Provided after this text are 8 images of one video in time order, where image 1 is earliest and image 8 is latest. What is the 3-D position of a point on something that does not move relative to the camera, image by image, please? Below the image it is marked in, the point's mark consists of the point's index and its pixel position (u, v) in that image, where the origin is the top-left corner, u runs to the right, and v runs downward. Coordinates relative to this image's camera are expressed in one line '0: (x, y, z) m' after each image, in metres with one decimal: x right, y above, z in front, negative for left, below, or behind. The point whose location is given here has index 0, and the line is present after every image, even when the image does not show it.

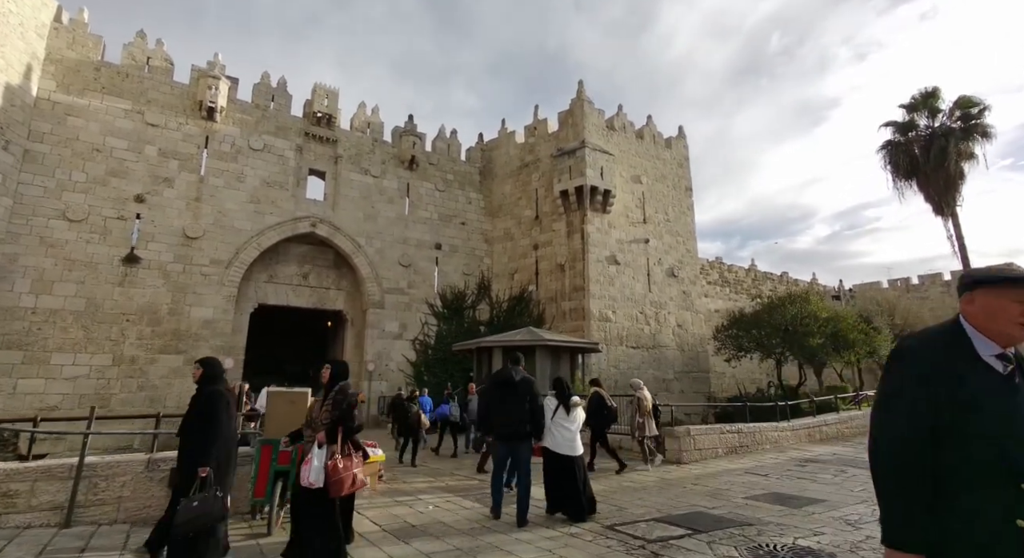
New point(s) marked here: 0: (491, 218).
0: (-0.7, +1.9, +17.2) m
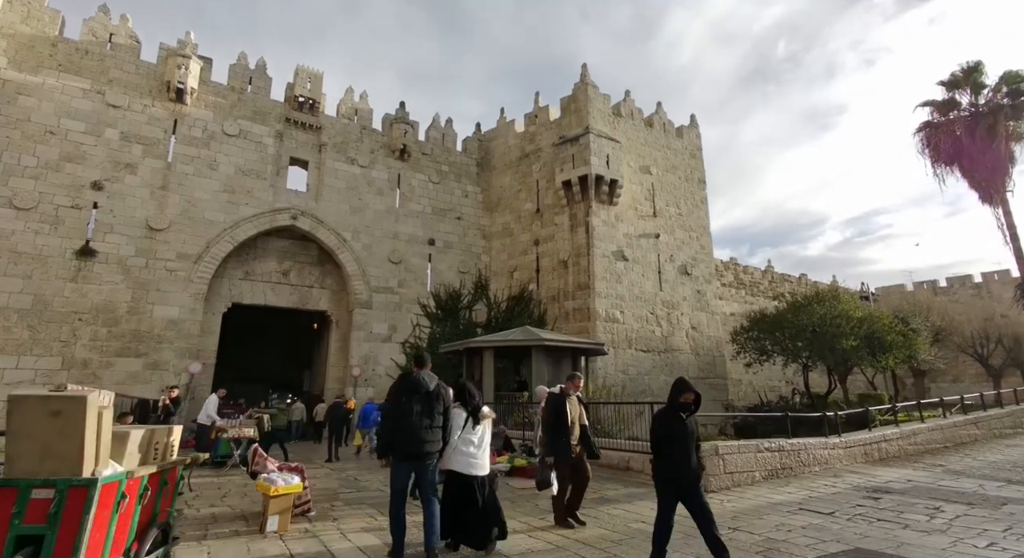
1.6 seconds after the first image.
0: (-0.7, +2.0, +16.0) m
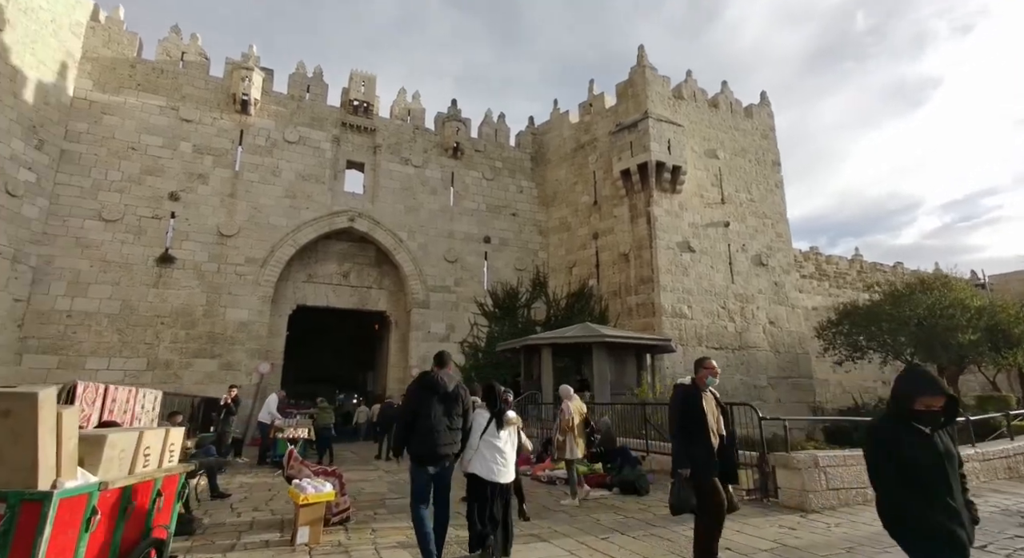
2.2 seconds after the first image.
0: (+0.9, +2.1, +15.5) m
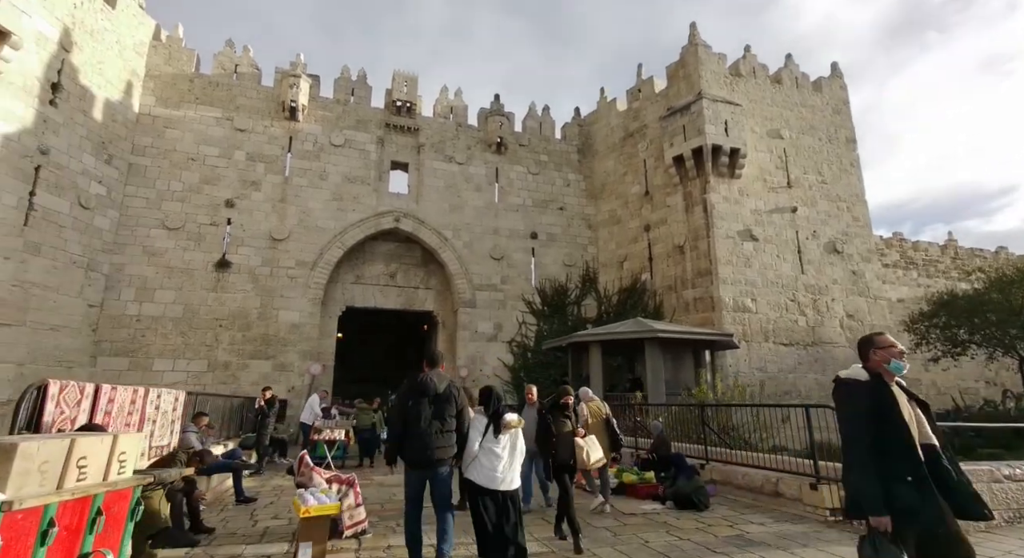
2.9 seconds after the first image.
0: (+2.3, +2.2, +14.9) m
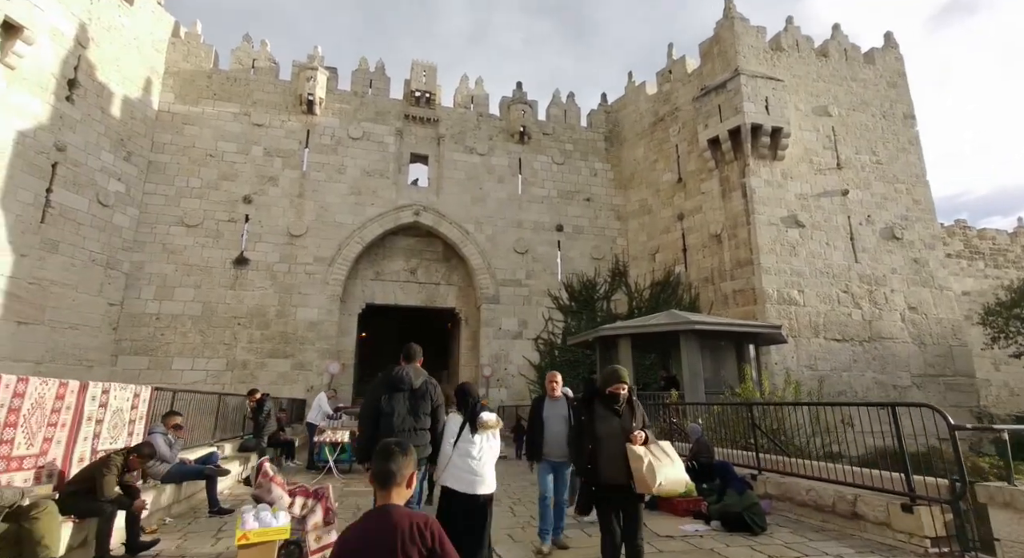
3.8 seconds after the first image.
0: (+2.9, +2.3, +14.1) m
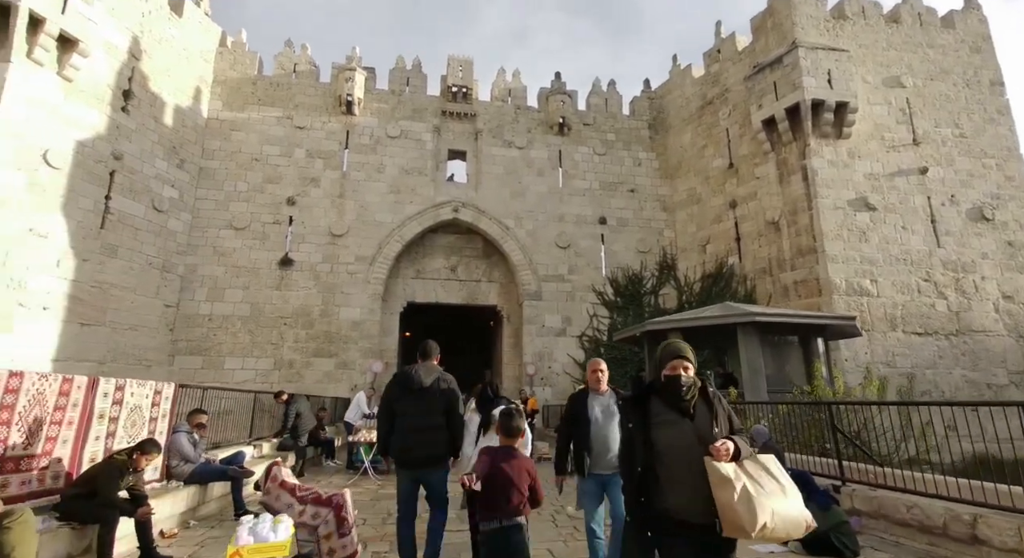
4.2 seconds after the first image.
0: (+3.9, +2.5, +13.4) m
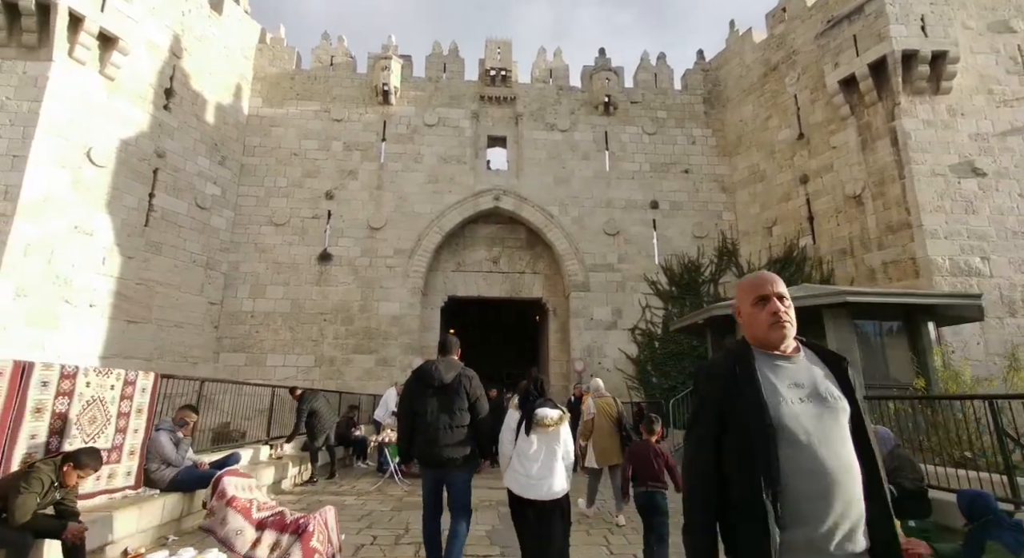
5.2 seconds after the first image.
0: (+4.9, +2.8, +12.3) m
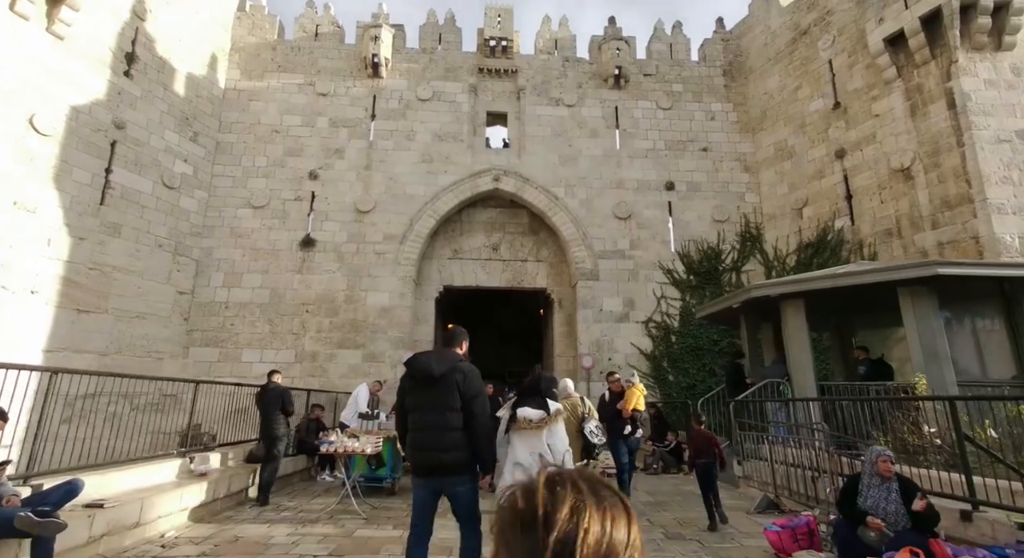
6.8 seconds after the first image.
0: (+5.0, +3.0, +11.2) m
